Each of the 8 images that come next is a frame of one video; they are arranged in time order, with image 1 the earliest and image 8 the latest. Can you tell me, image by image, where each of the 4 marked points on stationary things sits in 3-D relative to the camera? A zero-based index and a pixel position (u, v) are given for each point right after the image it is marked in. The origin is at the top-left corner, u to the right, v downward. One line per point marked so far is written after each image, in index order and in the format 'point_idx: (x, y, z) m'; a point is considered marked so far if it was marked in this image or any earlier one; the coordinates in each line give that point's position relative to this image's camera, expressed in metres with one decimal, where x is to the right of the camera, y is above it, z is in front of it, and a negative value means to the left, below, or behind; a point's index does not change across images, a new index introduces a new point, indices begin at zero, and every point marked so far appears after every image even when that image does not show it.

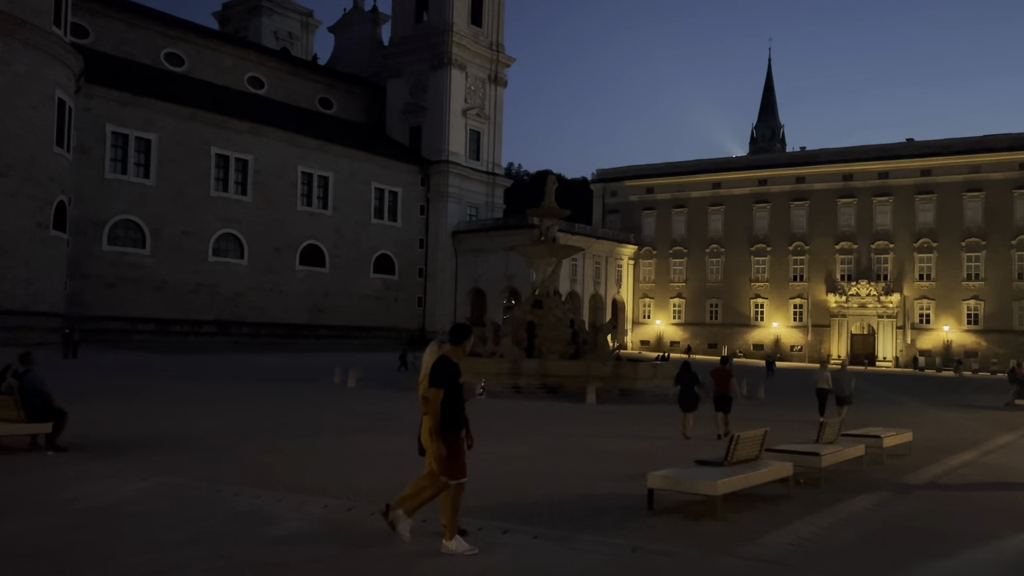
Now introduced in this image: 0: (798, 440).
0: (+4.1, -2.2, +12.1) m
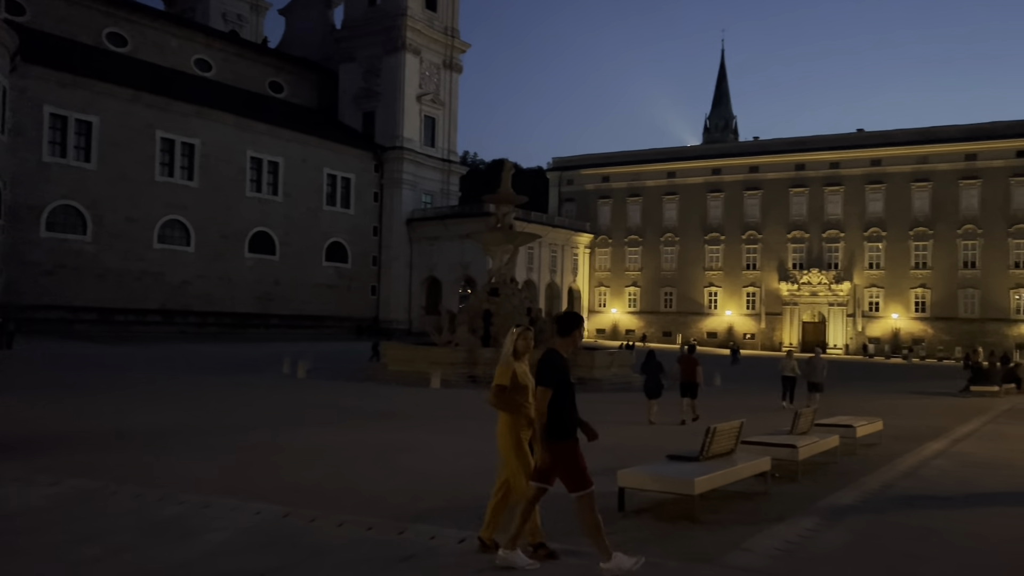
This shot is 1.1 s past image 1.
0: (+3.5, -2.0, +11.7) m
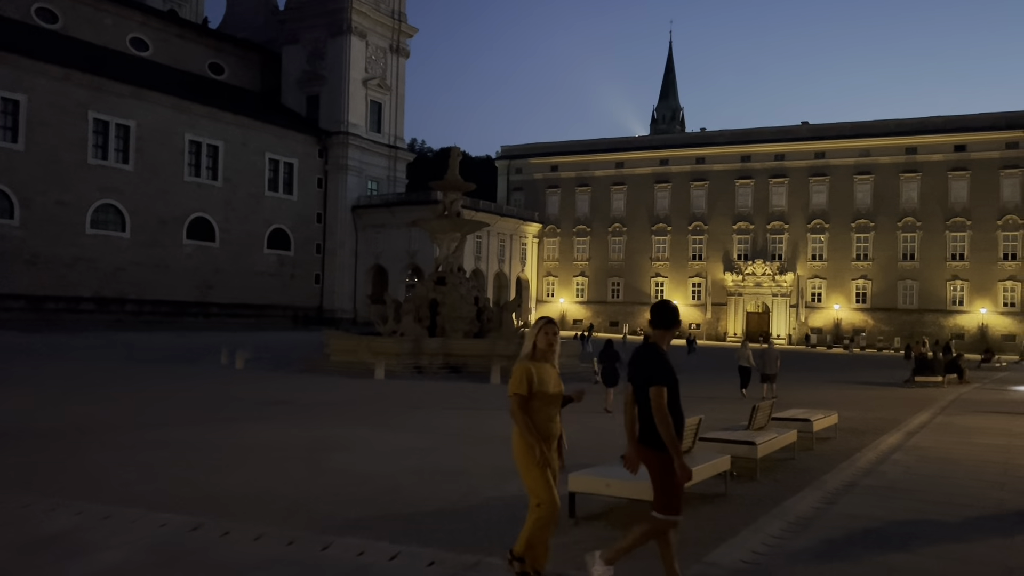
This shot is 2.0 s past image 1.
0: (+2.8, -1.9, +11.4) m
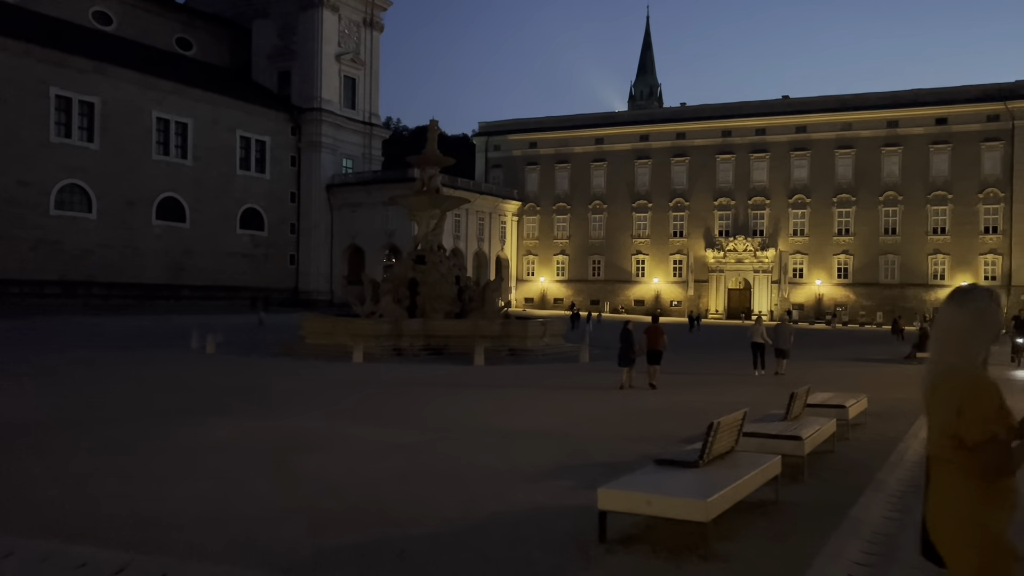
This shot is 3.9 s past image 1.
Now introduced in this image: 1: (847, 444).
0: (+2.7, -1.5, +10.5) m
1: (+2.9, -1.3, +7.4) m
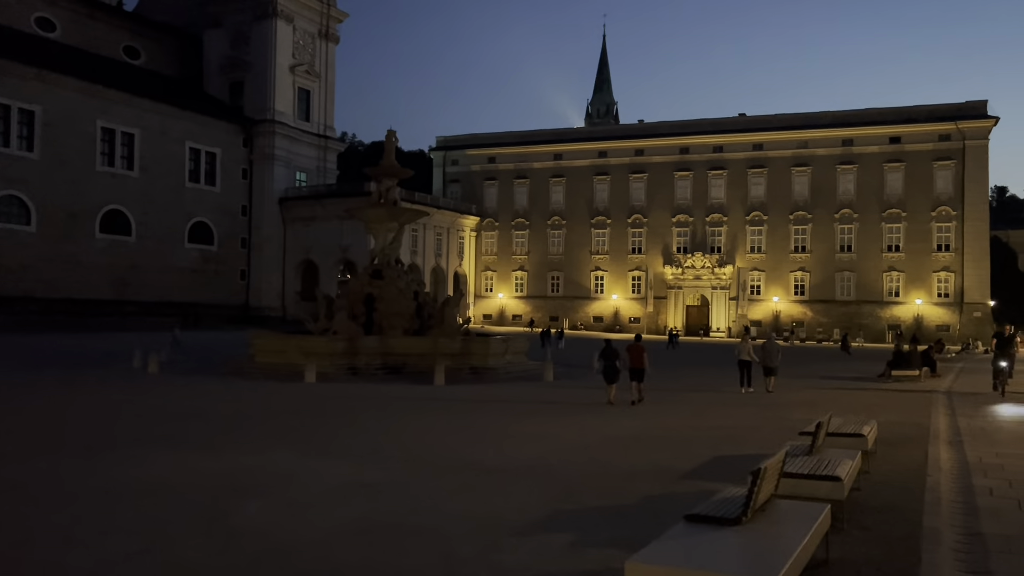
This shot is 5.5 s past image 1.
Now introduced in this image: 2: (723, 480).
0: (+2.4, -1.7, +9.6) m
1: (+2.7, -1.4, +6.5) m
2: (+1.8, -1.6, +7.1) m
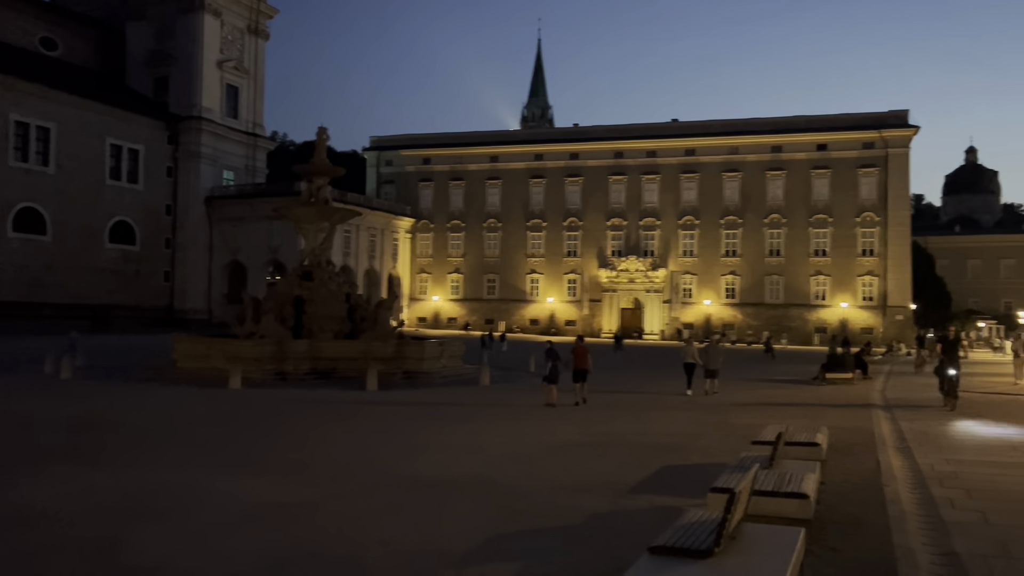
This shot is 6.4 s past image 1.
0: (+1.7, -1.7, +9.2) m
1: (+2.3, -1.5, +6.2) m
2: (+1.3, -1.6, +6.7) m
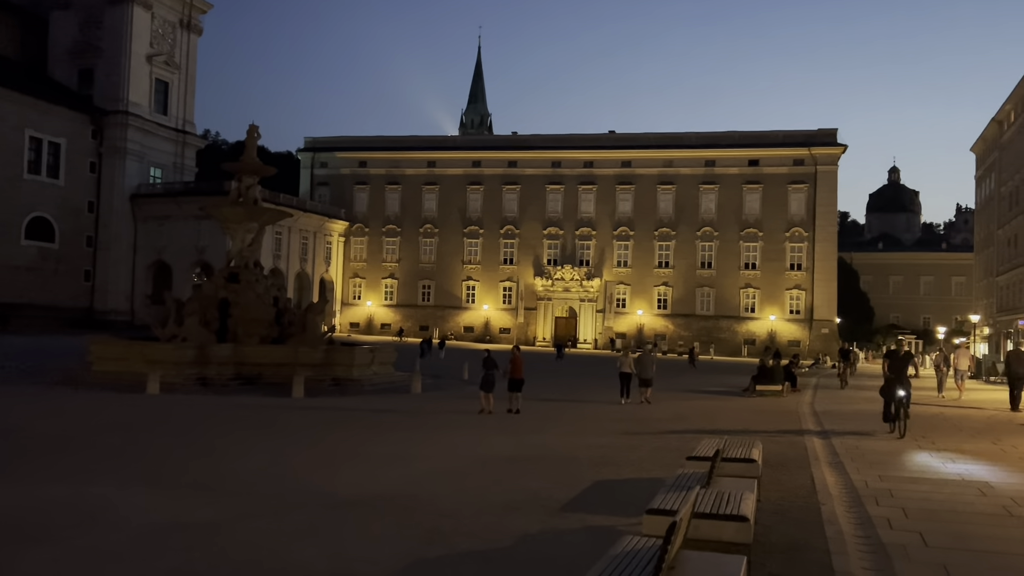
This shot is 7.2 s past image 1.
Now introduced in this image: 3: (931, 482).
0: (+0.9, -1.8, +9.0) m
1: (+1.8, -1.5, +6.0) m
2: (+0.7, -1.7, +6.4) m
3: (+3.7, -1.7, +7.5) m
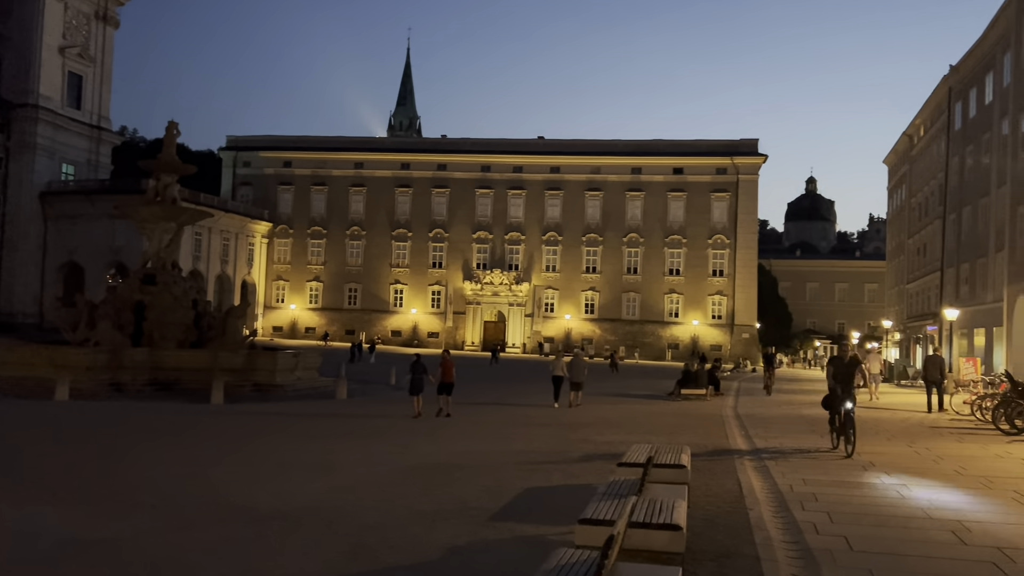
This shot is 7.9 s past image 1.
0: (+0.2, -1.9, +8.9) m
1: (+1.3, -1.6, +6.0) m
2: (+0.2, -1.7, +6.3) m
3: (+3.1, -1.8, +7.6) m
